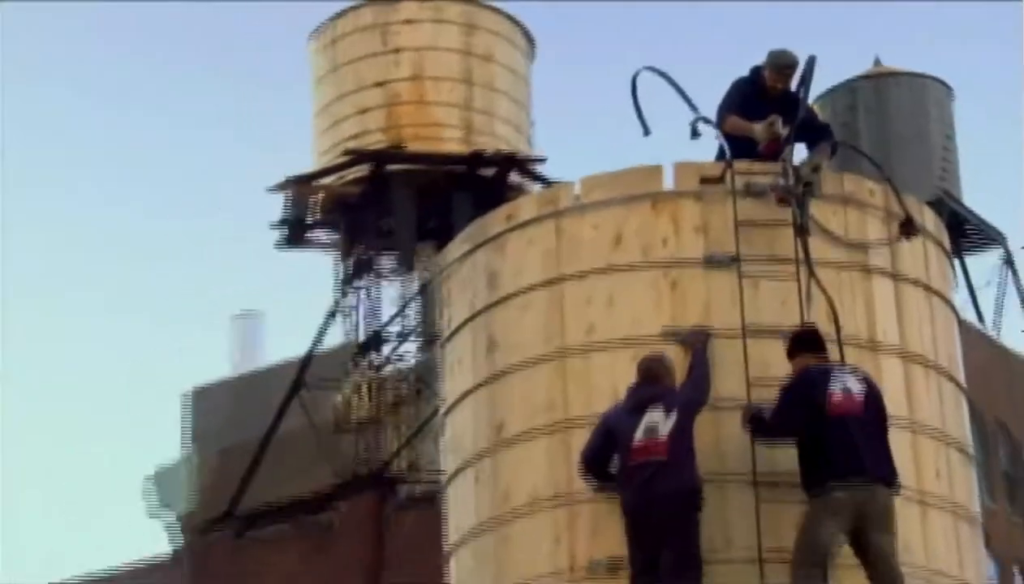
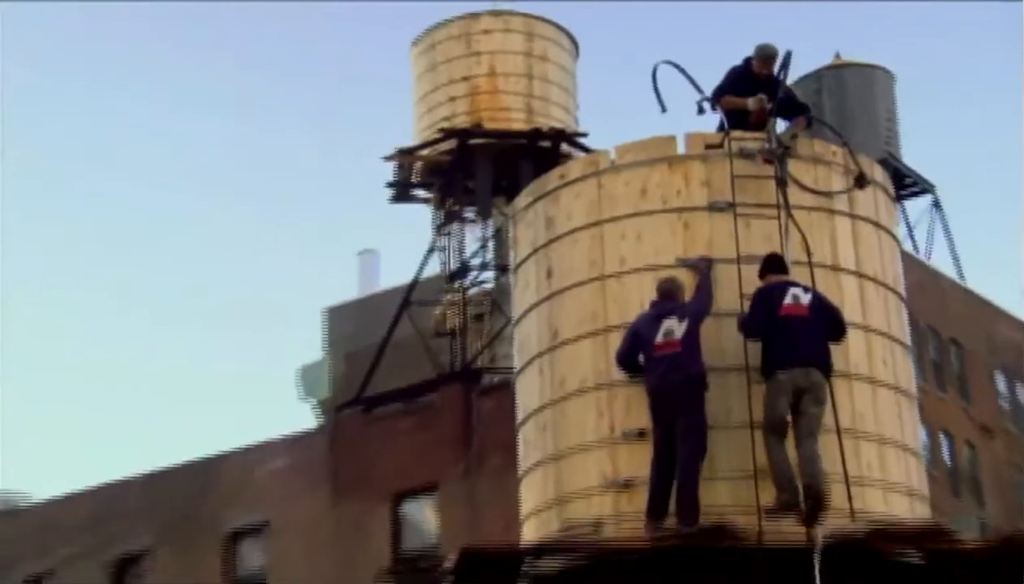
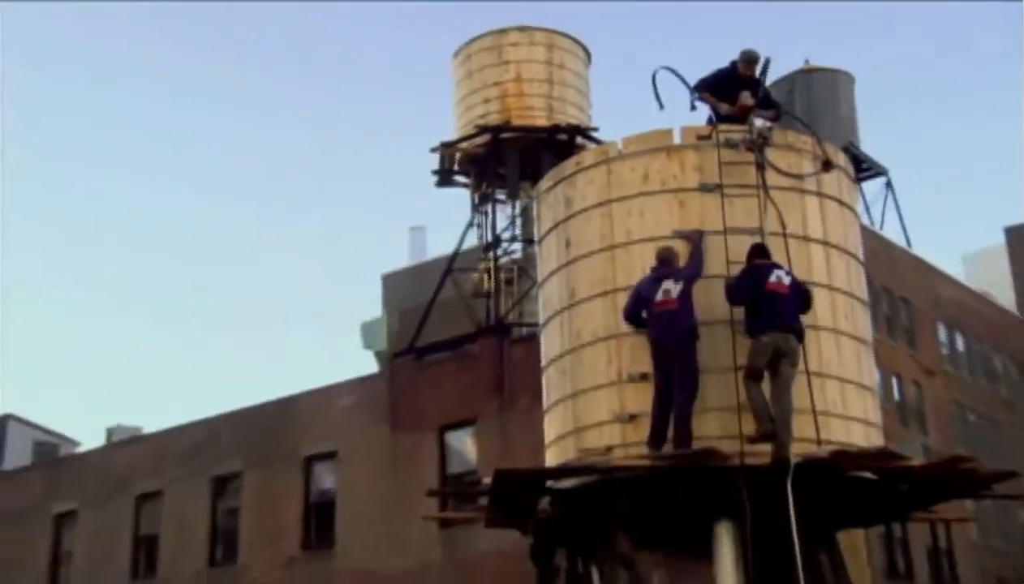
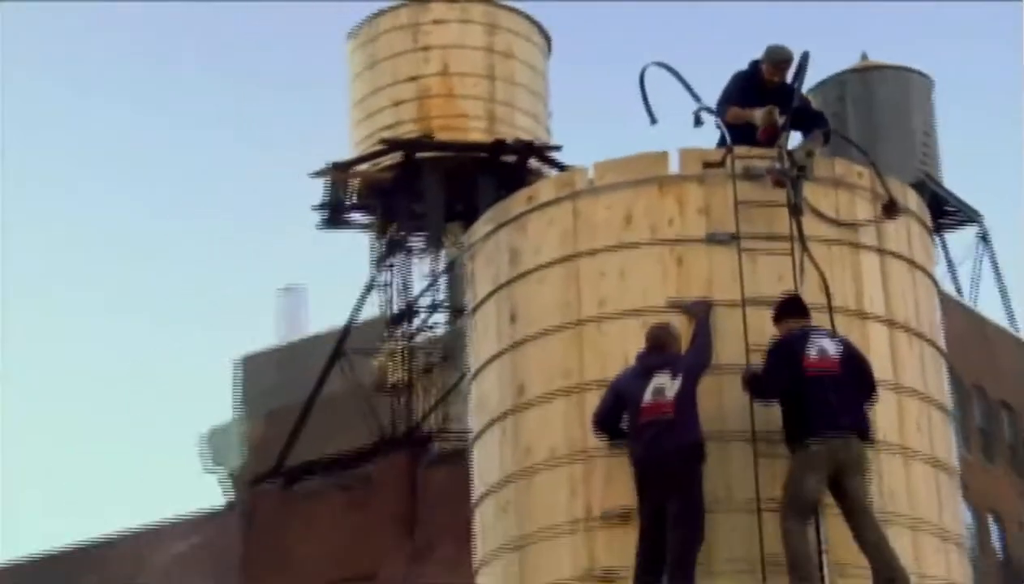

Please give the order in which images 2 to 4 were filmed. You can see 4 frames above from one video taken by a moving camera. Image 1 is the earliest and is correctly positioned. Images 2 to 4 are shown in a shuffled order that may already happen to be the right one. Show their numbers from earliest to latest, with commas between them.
4, 2, 3
